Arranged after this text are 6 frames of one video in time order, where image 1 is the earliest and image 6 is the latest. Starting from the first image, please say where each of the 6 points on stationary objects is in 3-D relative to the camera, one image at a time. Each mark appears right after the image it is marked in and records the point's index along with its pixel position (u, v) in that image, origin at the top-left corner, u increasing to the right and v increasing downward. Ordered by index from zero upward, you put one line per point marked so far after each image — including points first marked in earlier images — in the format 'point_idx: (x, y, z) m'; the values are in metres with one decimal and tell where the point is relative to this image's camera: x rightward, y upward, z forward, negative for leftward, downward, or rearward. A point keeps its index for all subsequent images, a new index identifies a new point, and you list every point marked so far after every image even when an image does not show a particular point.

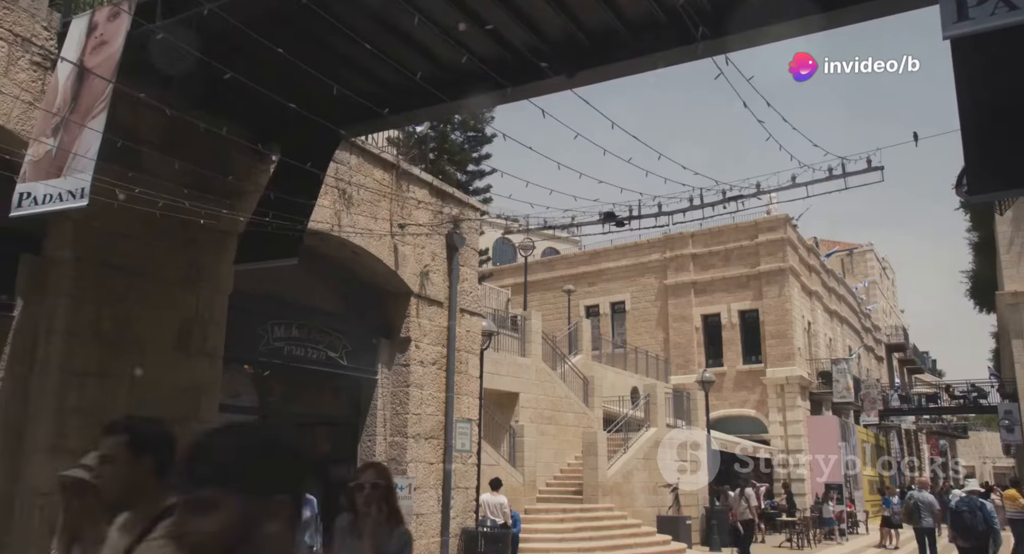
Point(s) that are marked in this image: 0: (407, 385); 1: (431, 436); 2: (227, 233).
0: (-1.3, -1.3, +9.5) m
1: (-1.0, -1.9, +9.6) m
2: (-2.6, +0.4, +7.2) m
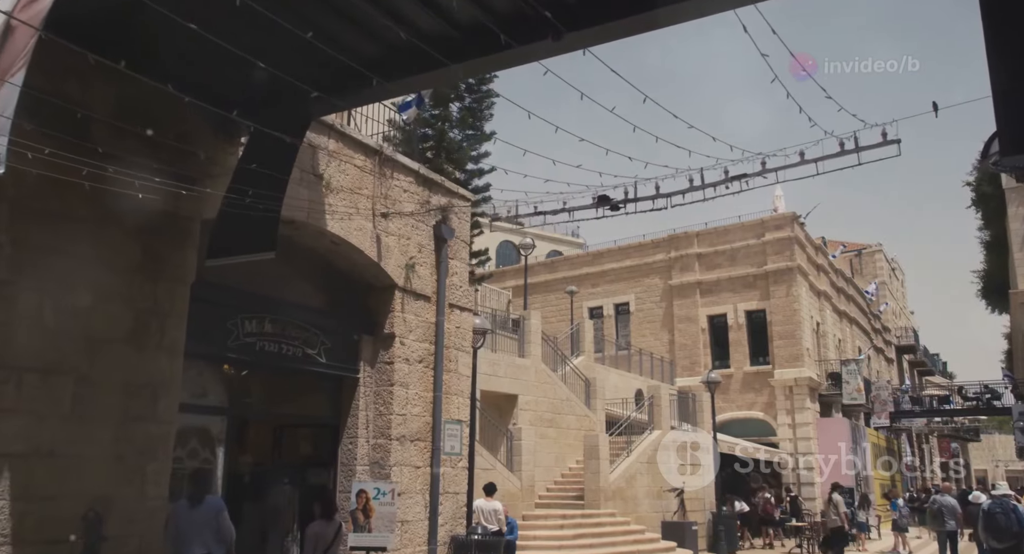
0: (-1.4, -1.2, +8.9) m
1: (-1.1, -1.8, +9.1) m
2: (-2.7, +0.5, +6.7) m
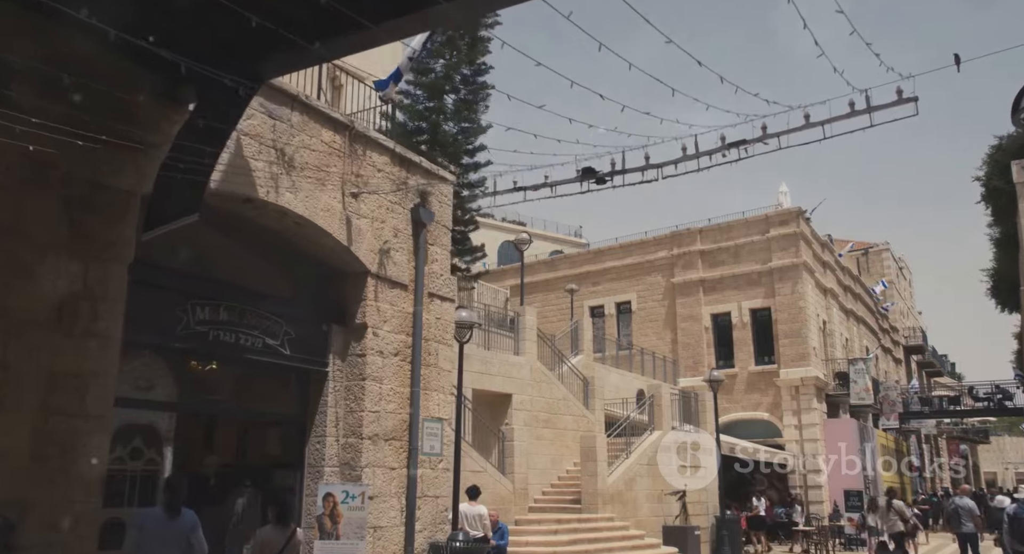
0: (-1.6, -1.1, +8.2) m
1: (-1.3, -1.7, +8.4) m
2: (-2.9, +0.6, +6.0) m
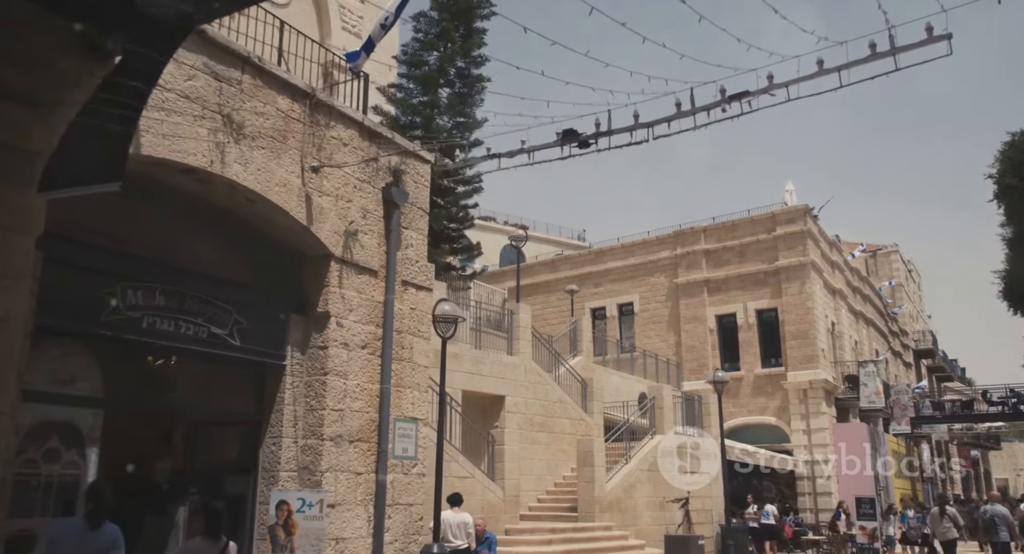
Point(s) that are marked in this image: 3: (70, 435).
0: (-1.8, -0.9, +7.4) m
1: (-1.5, -1.5, +7.5) m
2: (-3.2, +0.8, +5.2) m
3: (-3.3, -1.2, +6.0) m
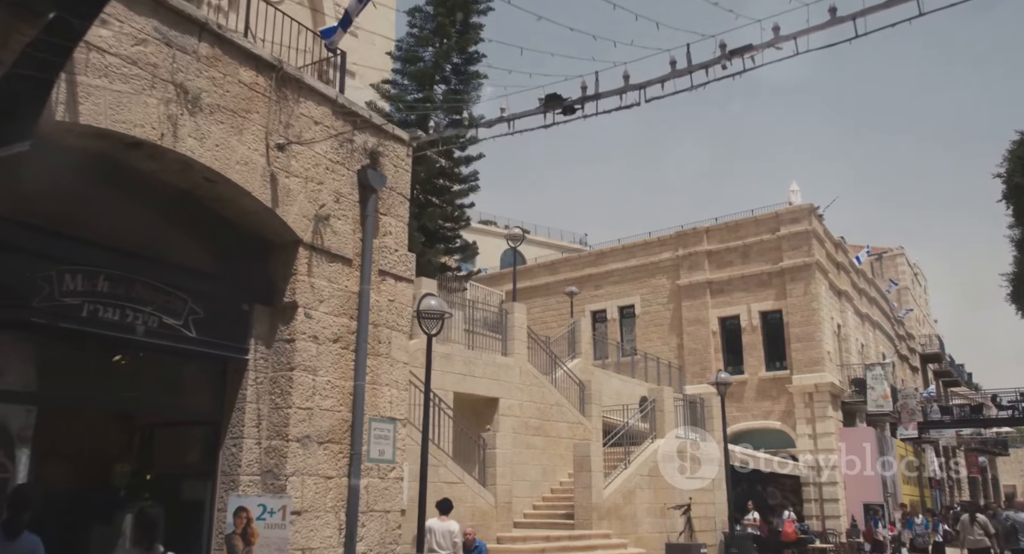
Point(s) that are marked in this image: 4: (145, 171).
0: (-1.9, -0.8, +6.8) m
1: (-1.6, -1.4, +7.0) m
2: (-3.3, +0.9, +4.7) m
3: (-3.5, -1.1, +5.4) m
4: (-2.9, +0.8, +6.2) m
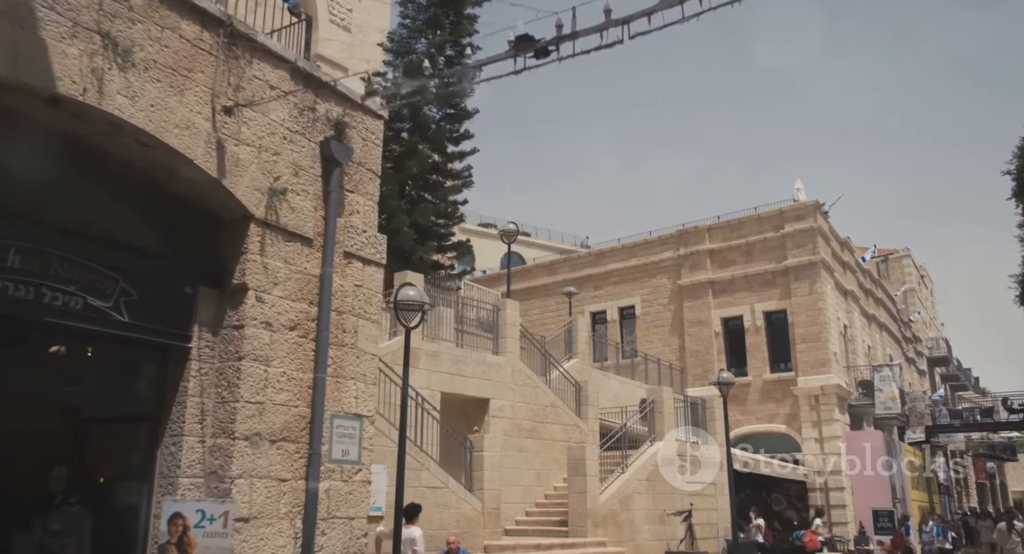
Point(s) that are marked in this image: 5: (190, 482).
0: (-2.1, -0.6, +6.1) m
1: (-1.8, -1.3, +6.2) m
2: (-3.5, +1.1, +4.0) m
3: (-3.7, -0.9, +4.7) m
4: (-3.1, +1.0, +5.5) m
5: (-2.4, -1.5, +5.9) m
